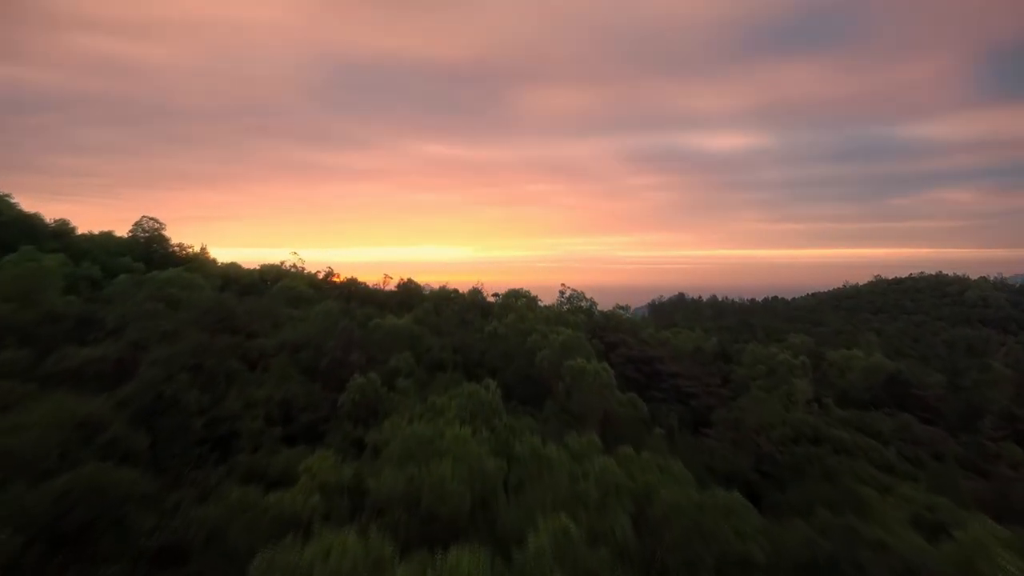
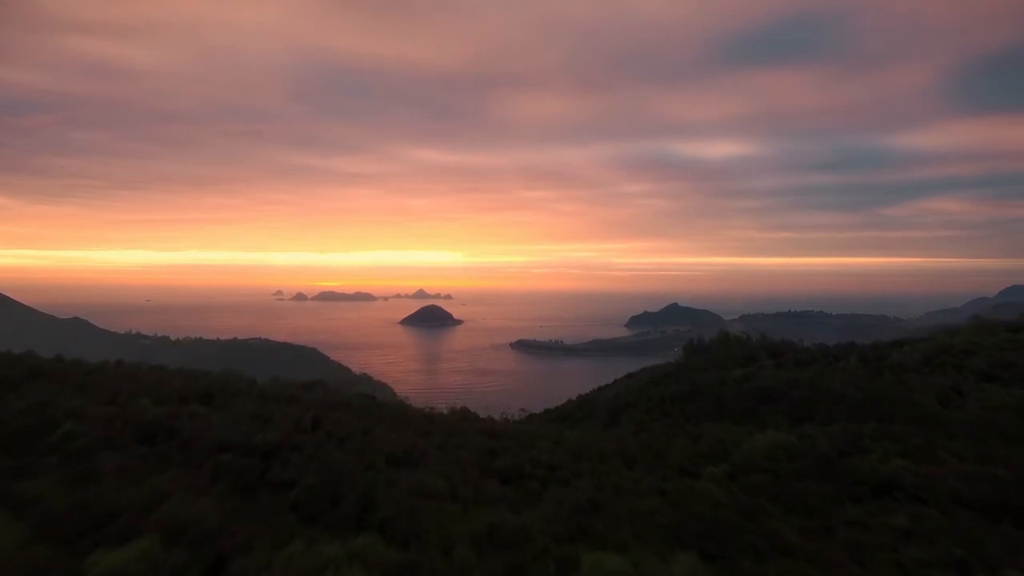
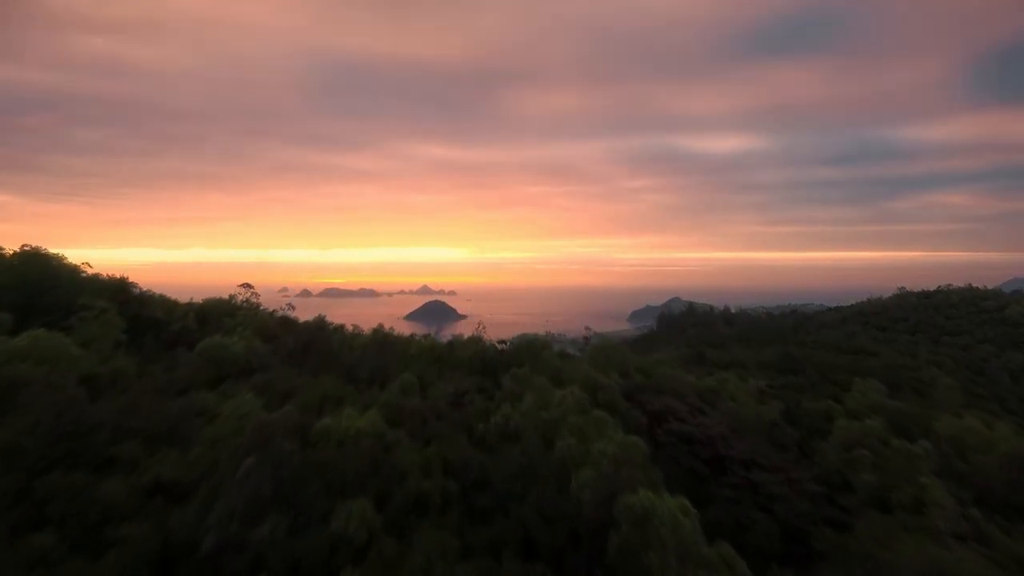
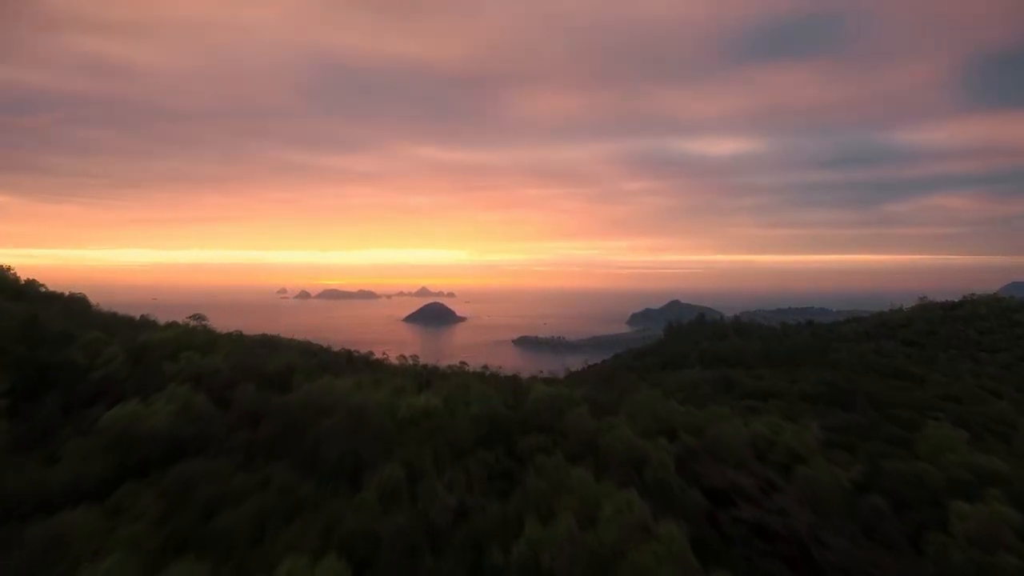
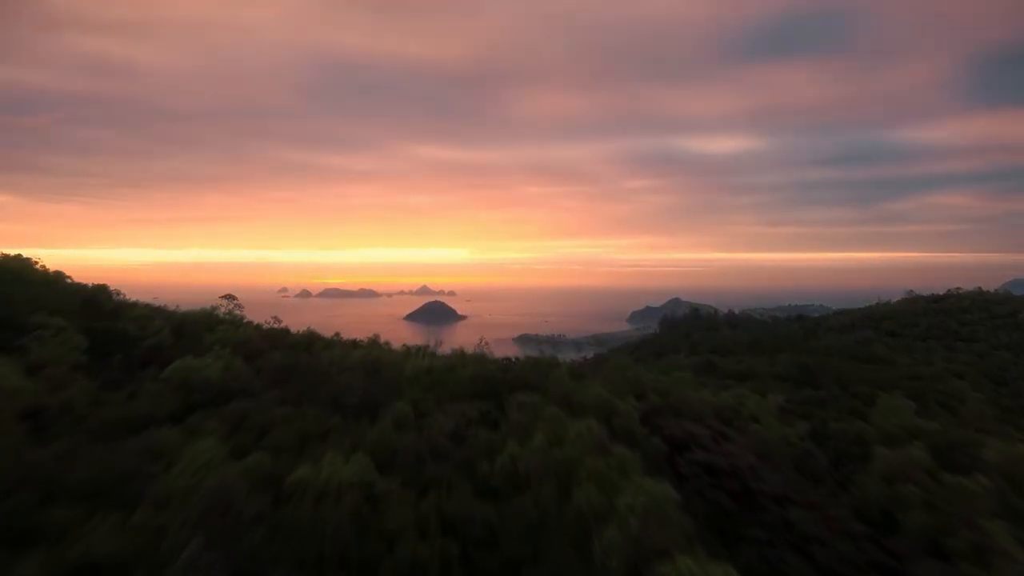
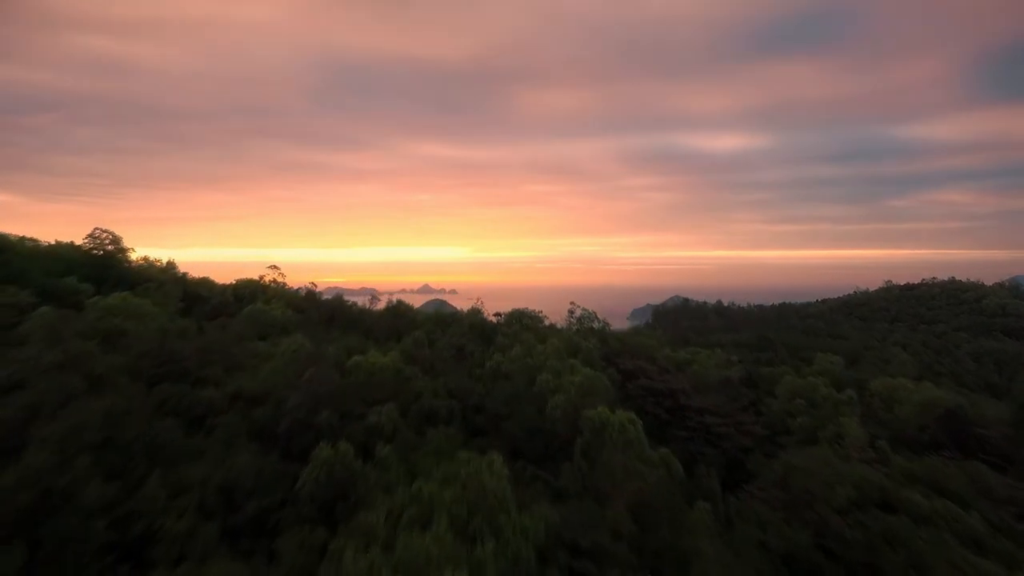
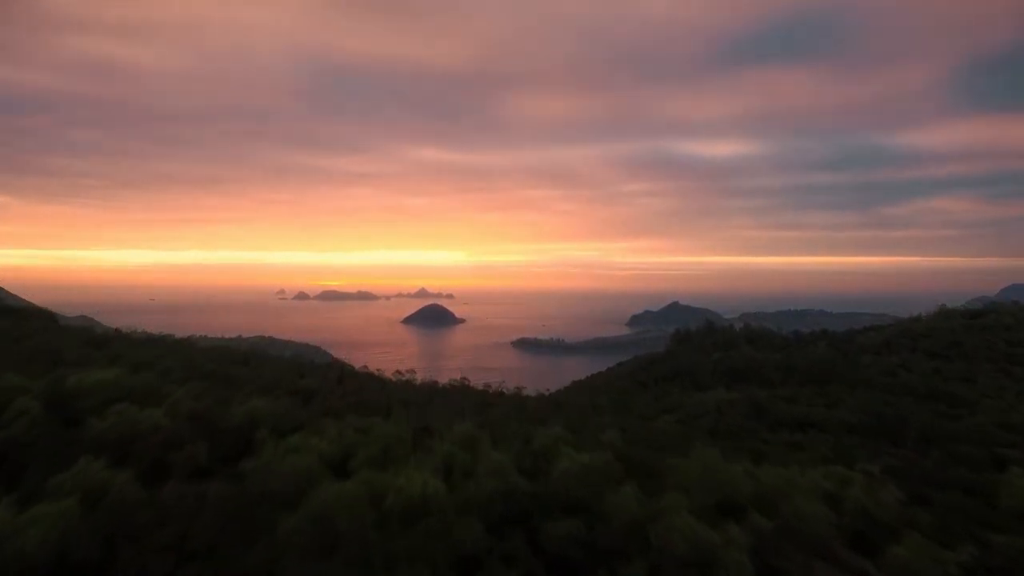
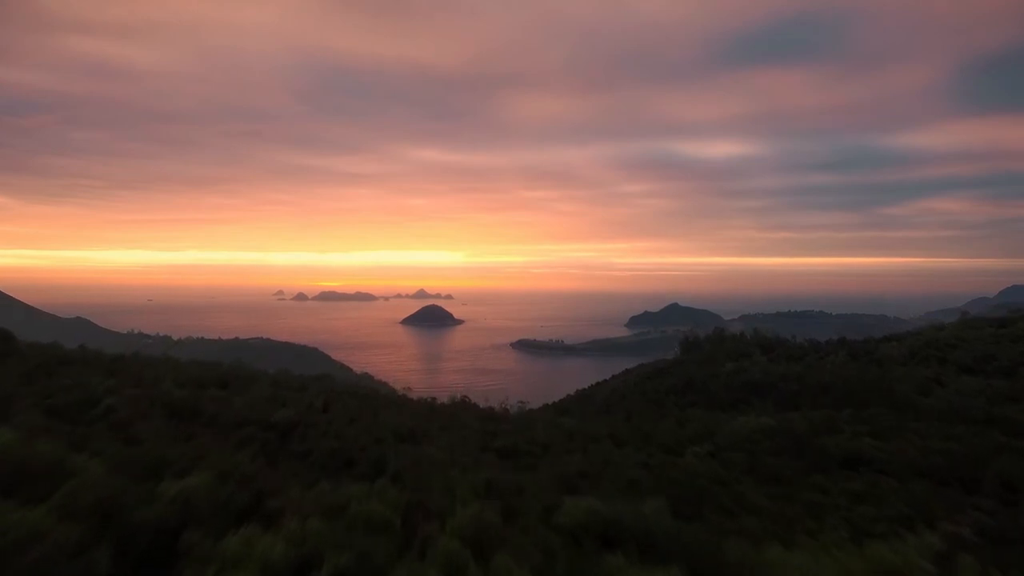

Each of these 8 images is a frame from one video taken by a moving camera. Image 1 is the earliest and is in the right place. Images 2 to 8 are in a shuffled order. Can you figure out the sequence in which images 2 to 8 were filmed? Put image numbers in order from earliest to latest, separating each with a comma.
6, 3, 5, 4, 7, 8, 2
